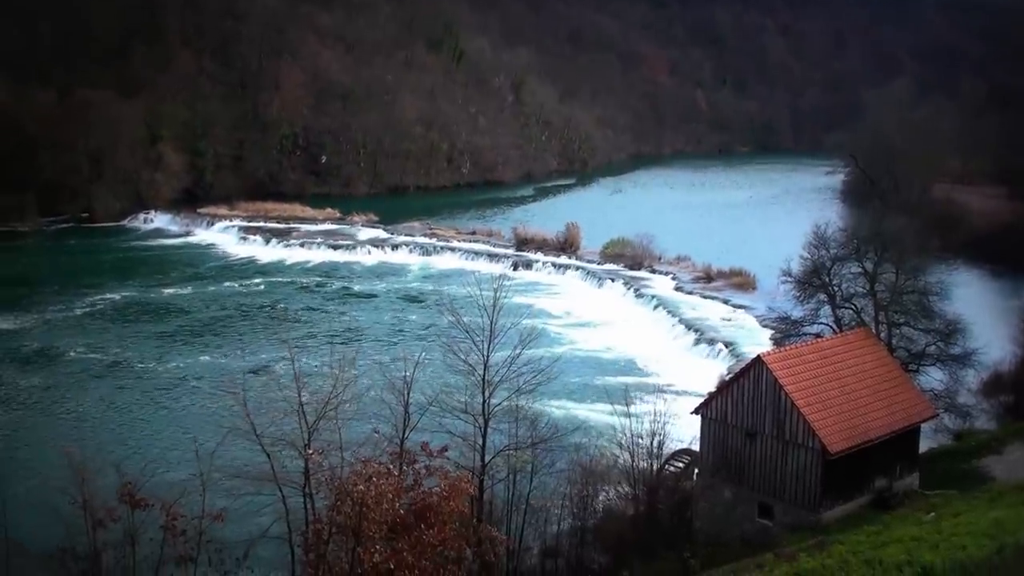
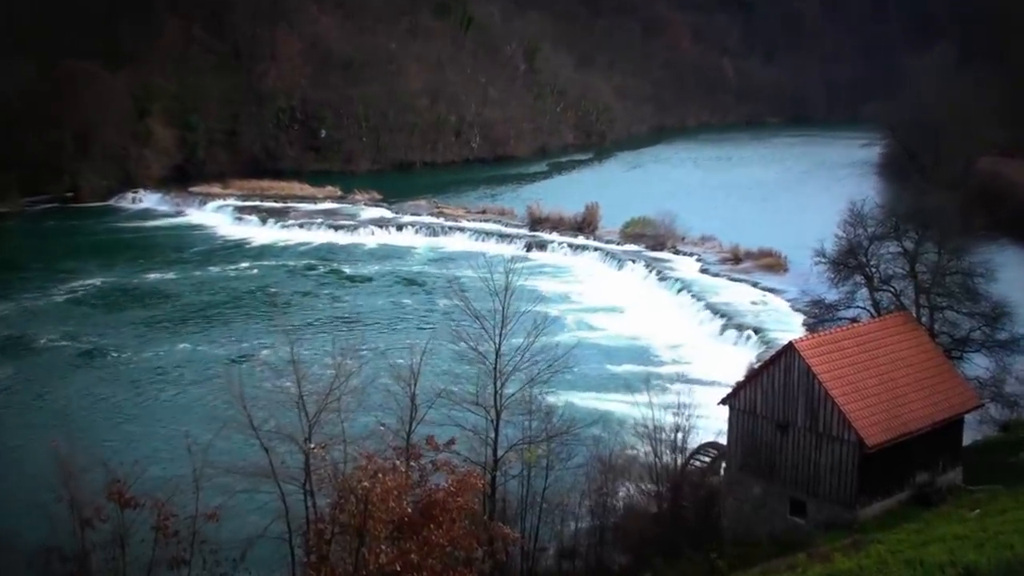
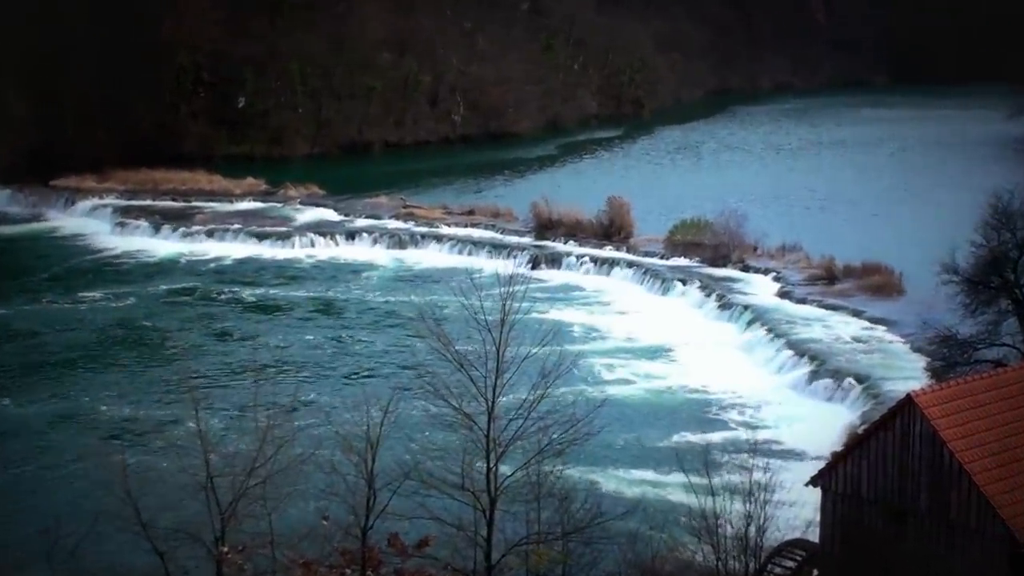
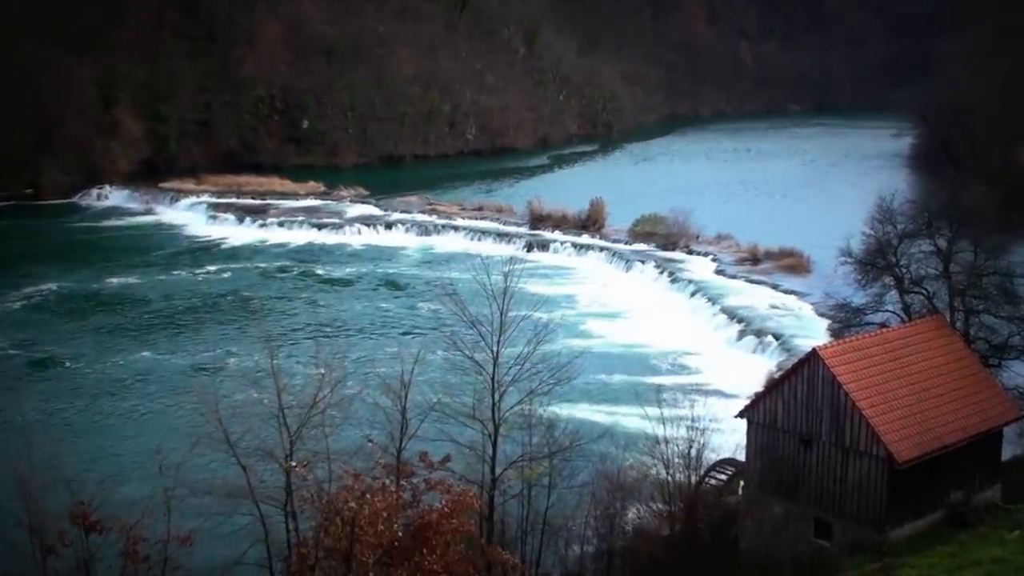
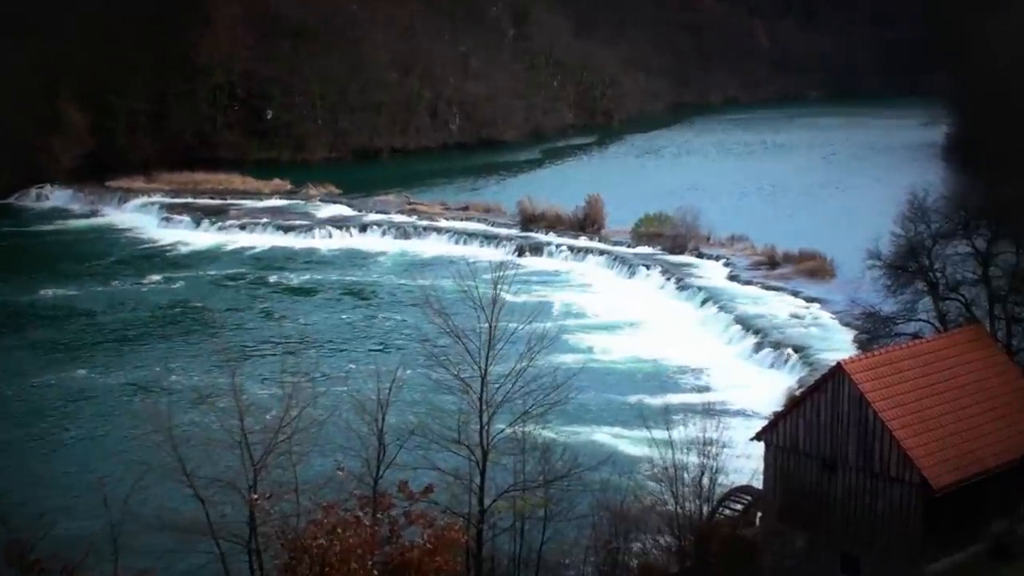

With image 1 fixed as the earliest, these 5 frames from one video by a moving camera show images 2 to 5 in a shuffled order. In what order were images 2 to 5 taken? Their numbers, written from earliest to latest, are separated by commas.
2, 4, 5, 3
